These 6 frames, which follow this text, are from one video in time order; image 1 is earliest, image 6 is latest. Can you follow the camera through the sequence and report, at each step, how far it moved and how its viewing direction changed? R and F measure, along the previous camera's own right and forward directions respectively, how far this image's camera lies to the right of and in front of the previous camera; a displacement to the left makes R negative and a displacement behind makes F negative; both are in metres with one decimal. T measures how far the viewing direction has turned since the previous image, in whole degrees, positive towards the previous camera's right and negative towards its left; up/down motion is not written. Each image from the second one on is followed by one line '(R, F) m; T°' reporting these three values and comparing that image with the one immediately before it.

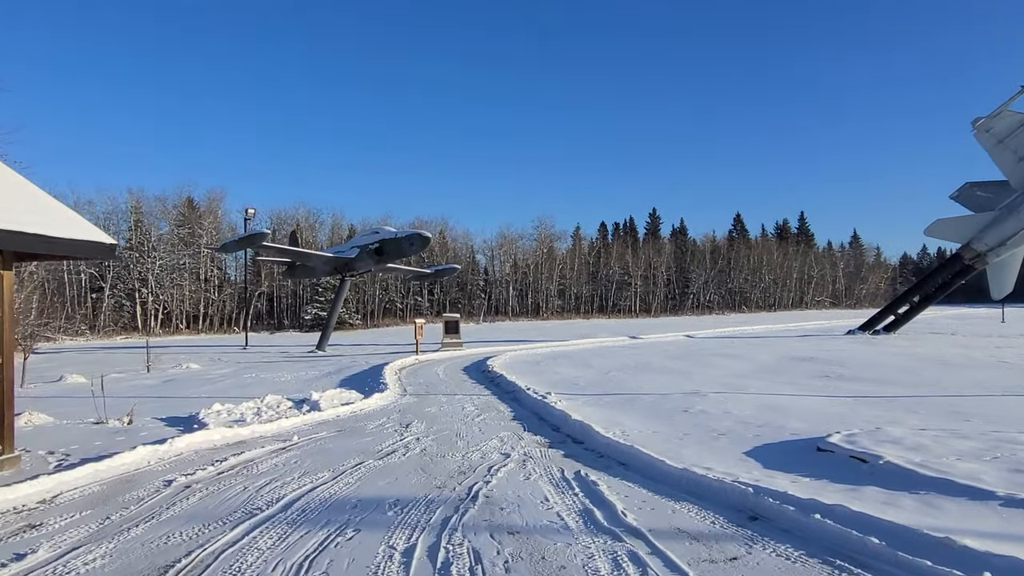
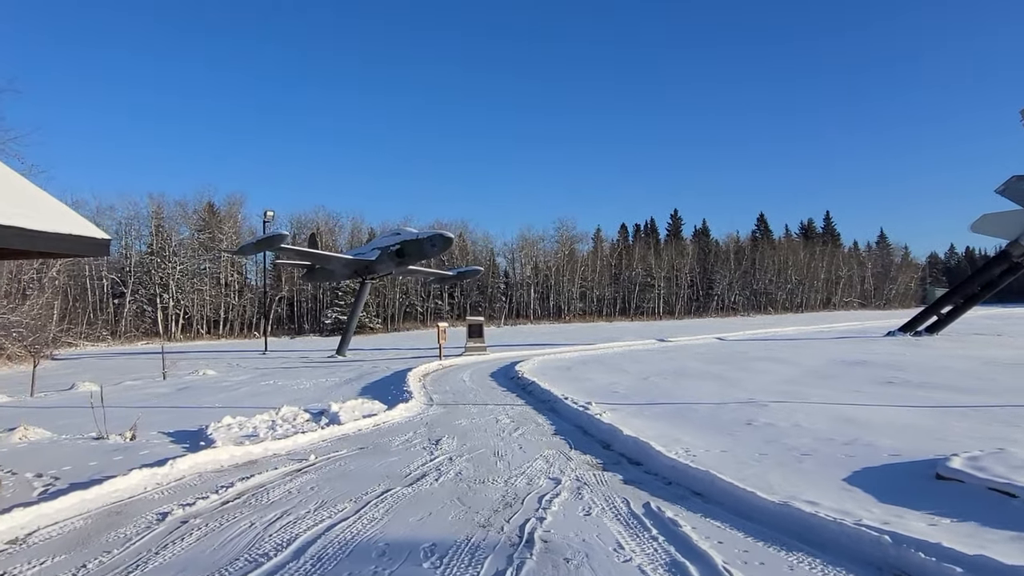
(-0.3, +1.0) m; -2°
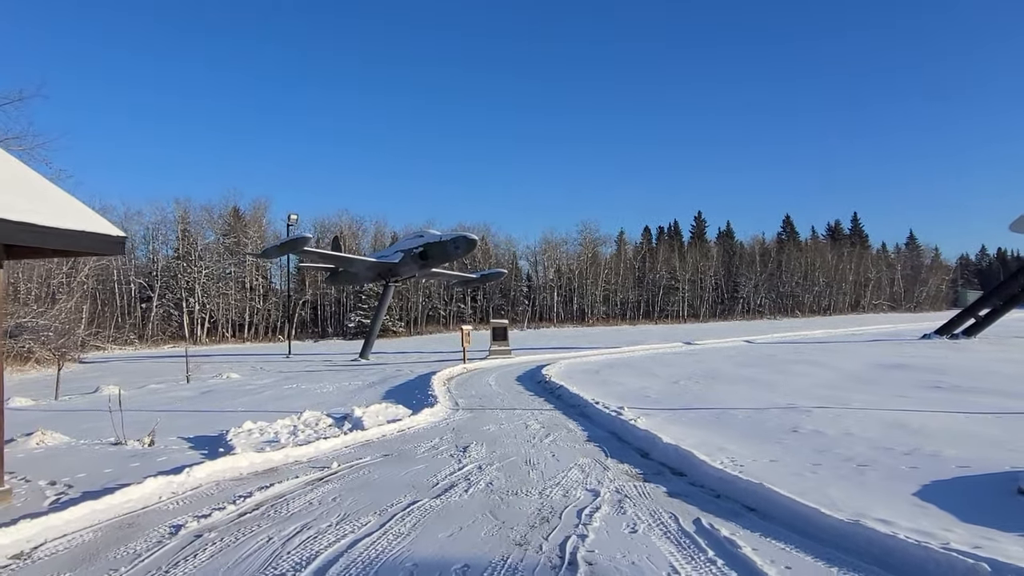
(-0.1, +0.4) m; -2°
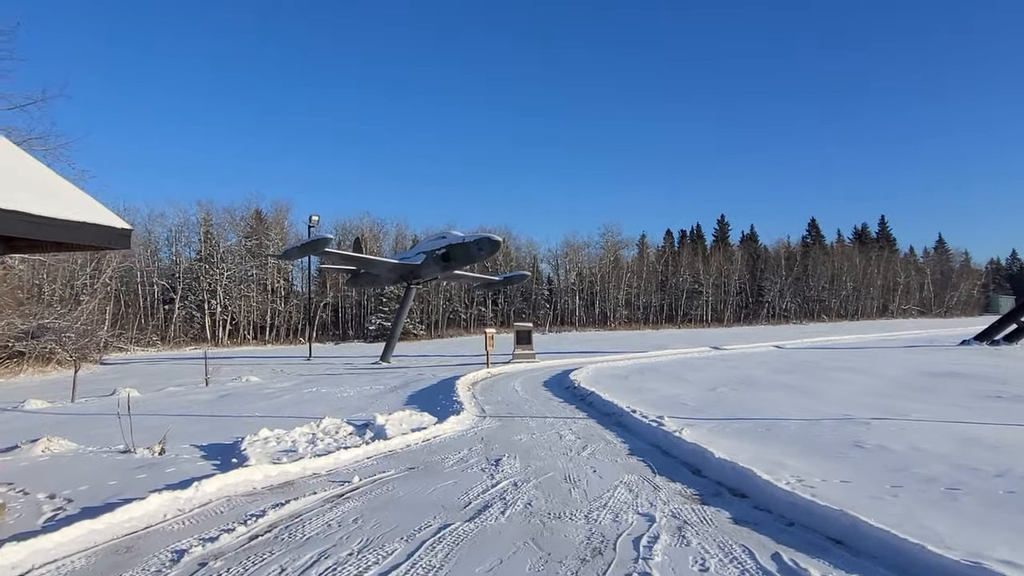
(-0.2, +0.6) m; -2°
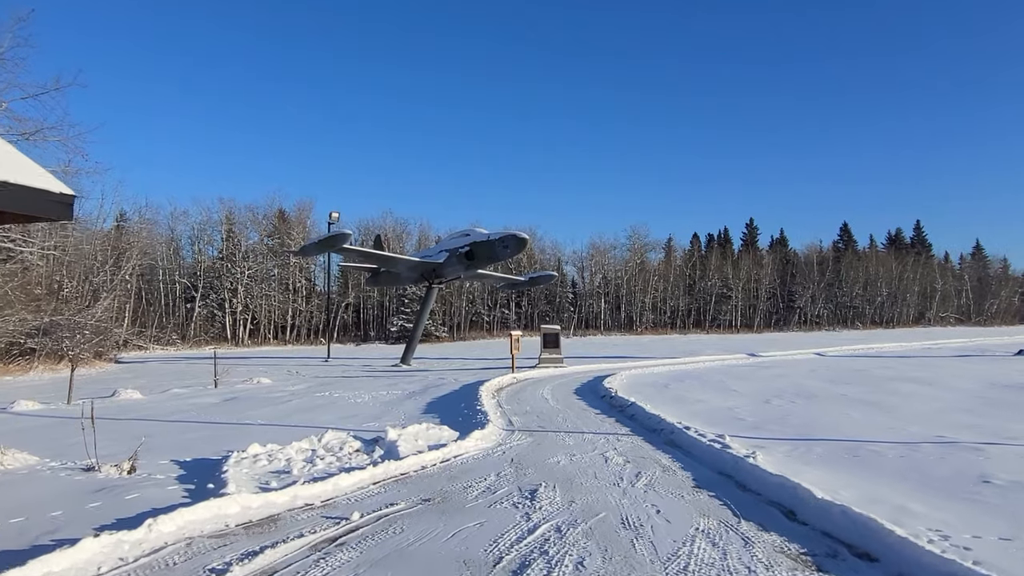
(-0.2, +1.3) m; -2°
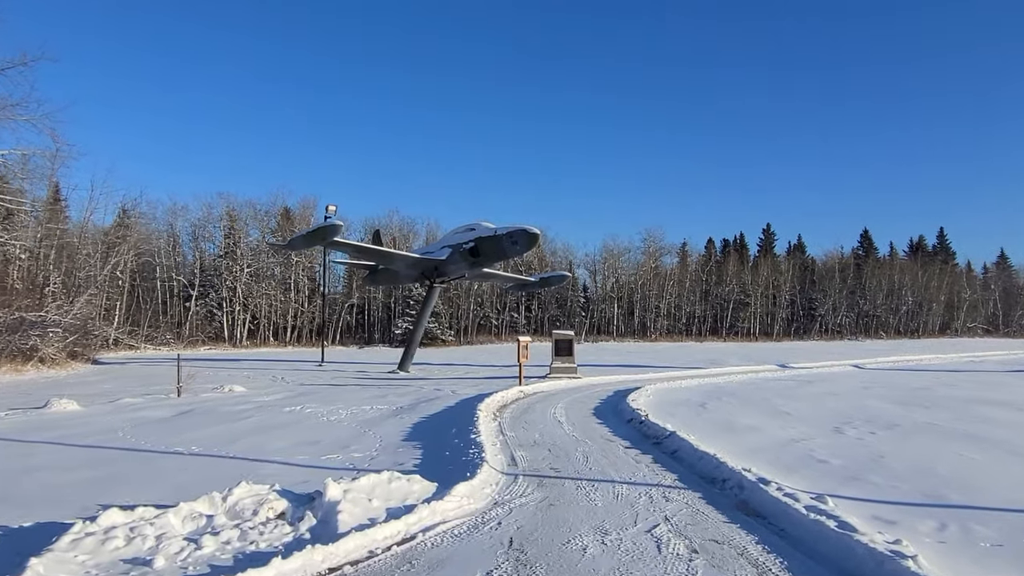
(+0.1, +2.5) m; -1°
